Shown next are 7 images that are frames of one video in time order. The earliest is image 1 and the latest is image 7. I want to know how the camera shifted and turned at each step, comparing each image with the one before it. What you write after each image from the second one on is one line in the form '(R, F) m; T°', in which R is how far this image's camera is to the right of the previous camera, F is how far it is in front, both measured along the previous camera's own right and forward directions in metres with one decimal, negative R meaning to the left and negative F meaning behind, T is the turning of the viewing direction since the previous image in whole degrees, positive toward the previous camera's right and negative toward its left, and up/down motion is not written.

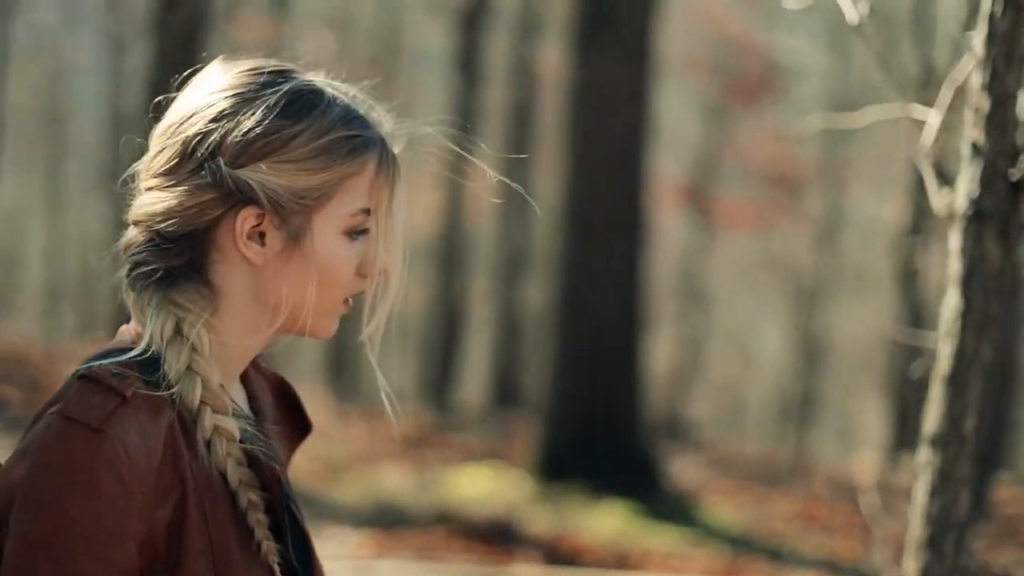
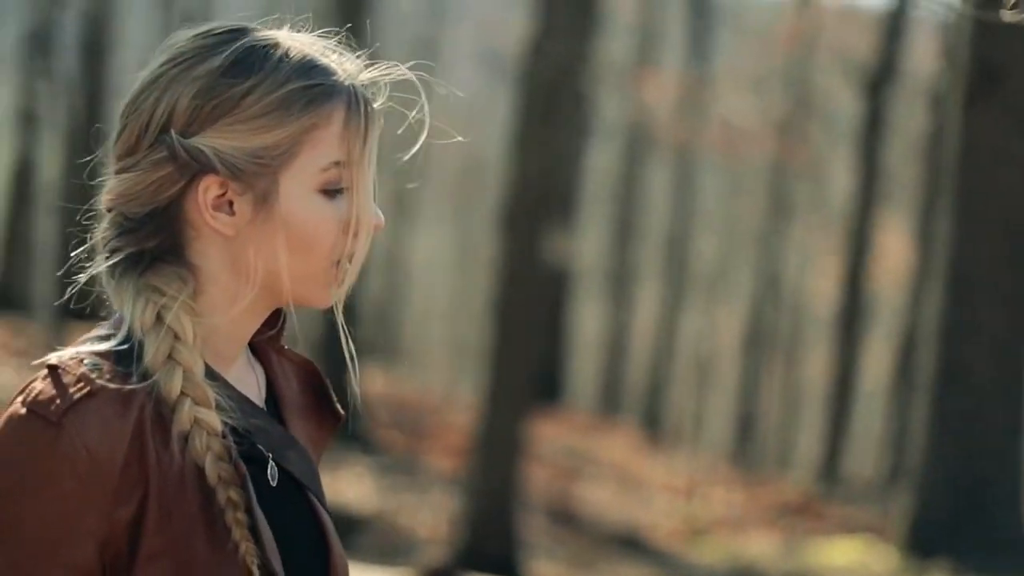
(+0.3, +0.2) m; -12°
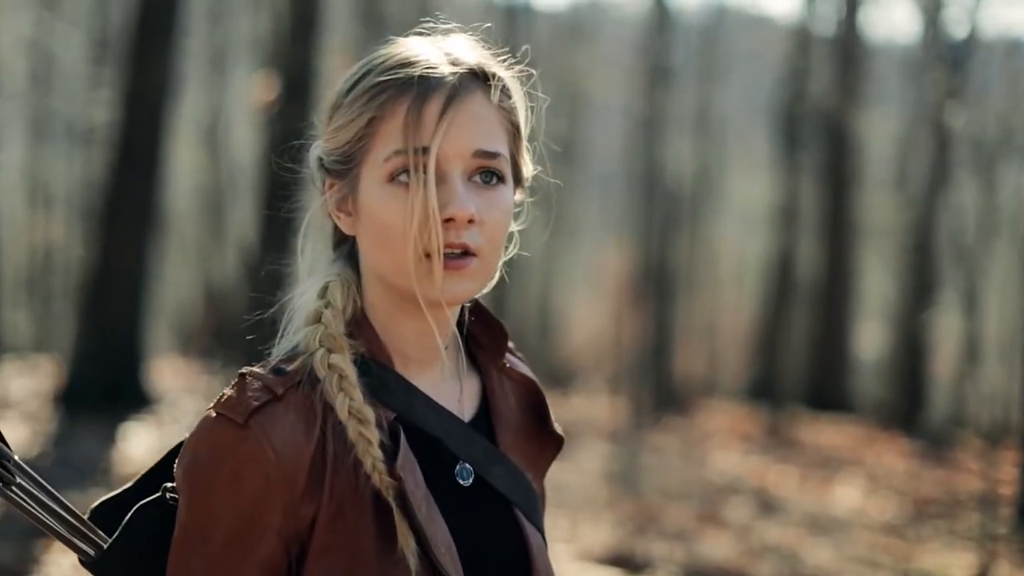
(+0.4, +0.1) m; -22°
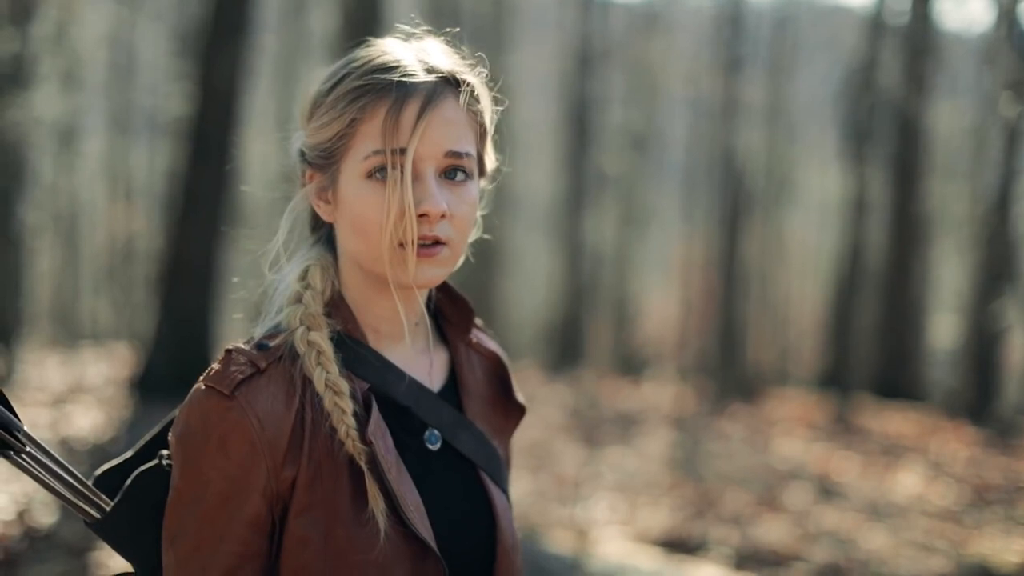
(+0.1, -0.2) m; -2°
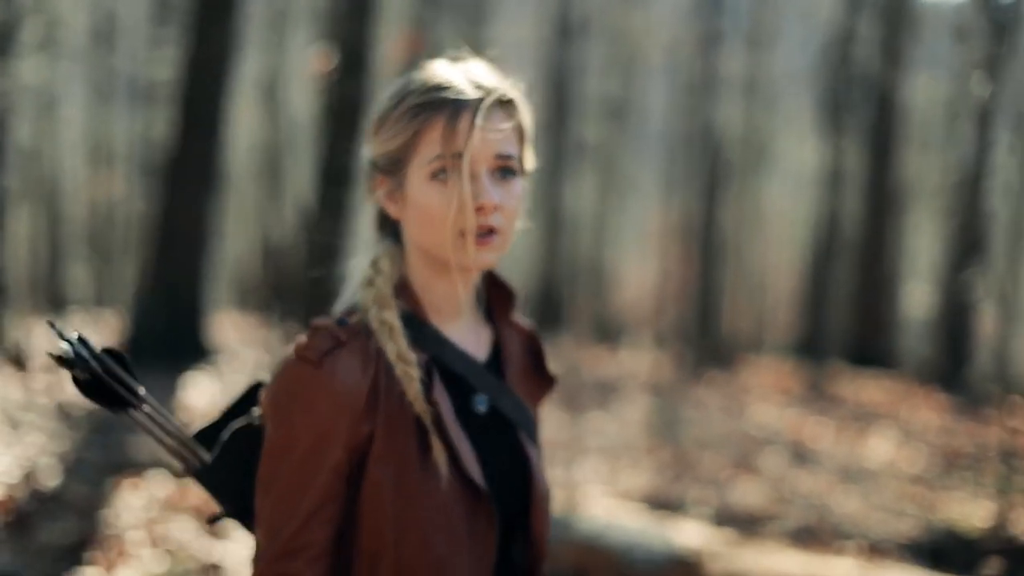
(-0.1, -0.3) m; +1°
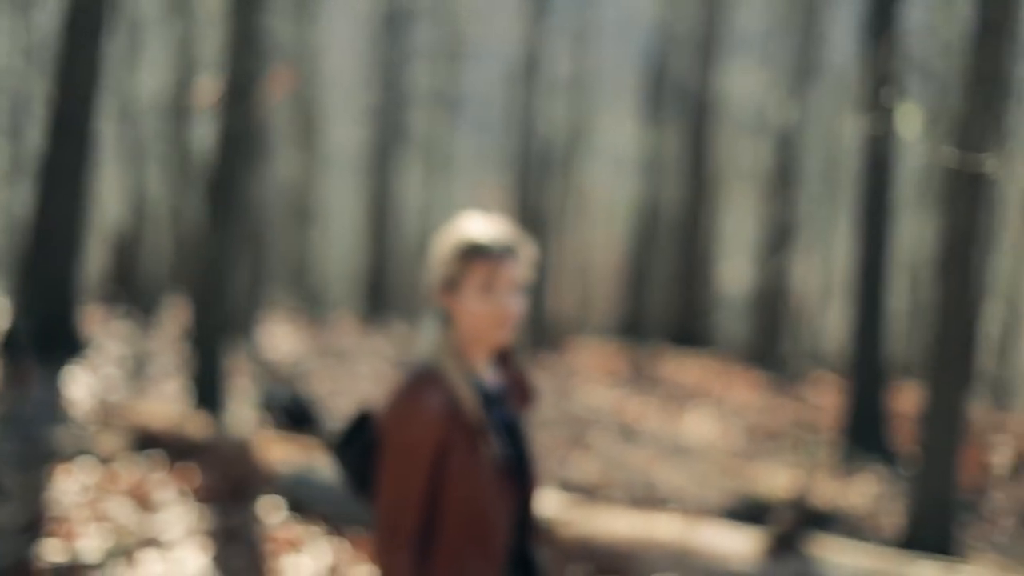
(-0.3, -1.5) m; +5°
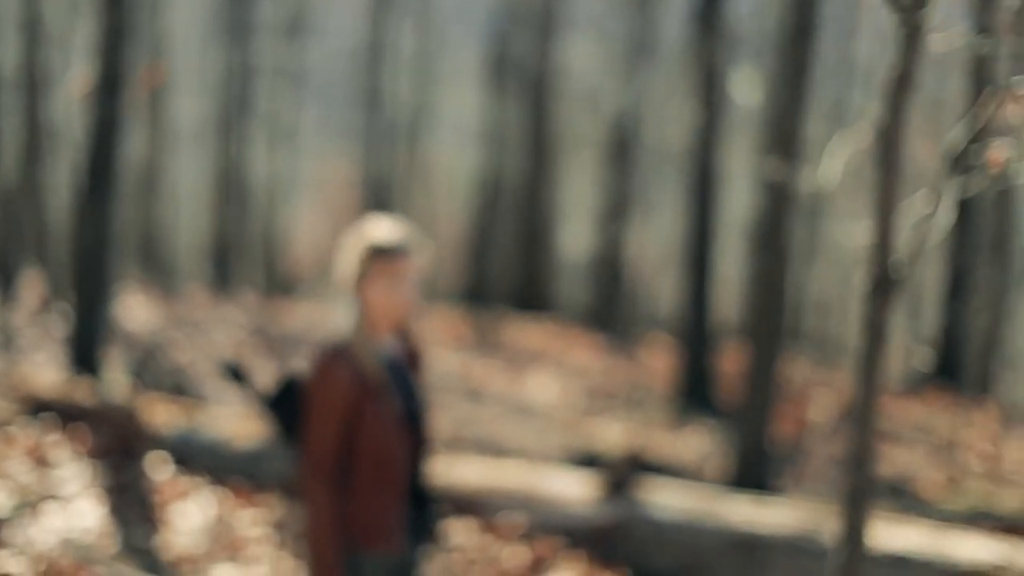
(-0.1, -1.1) m; +4°
